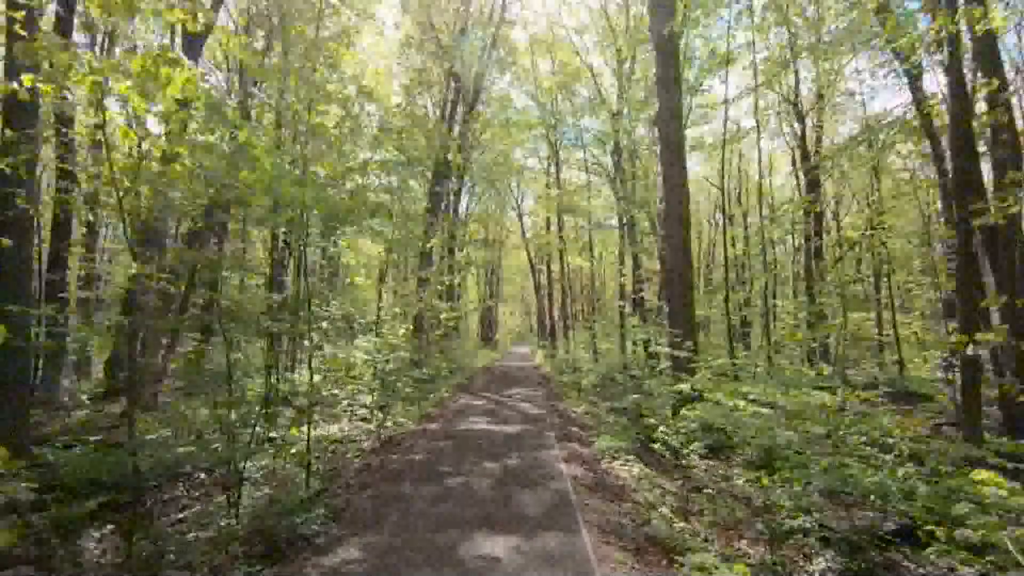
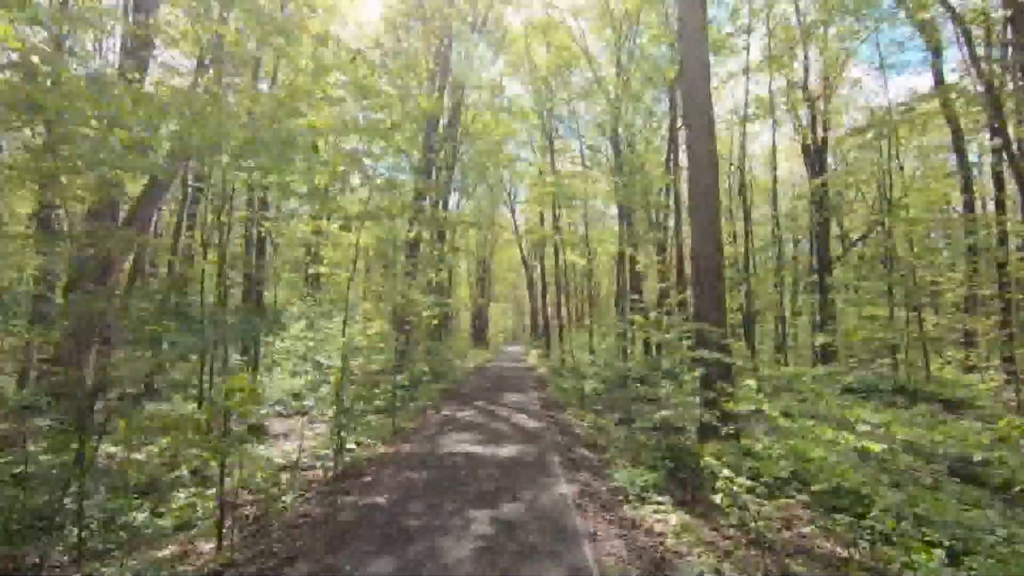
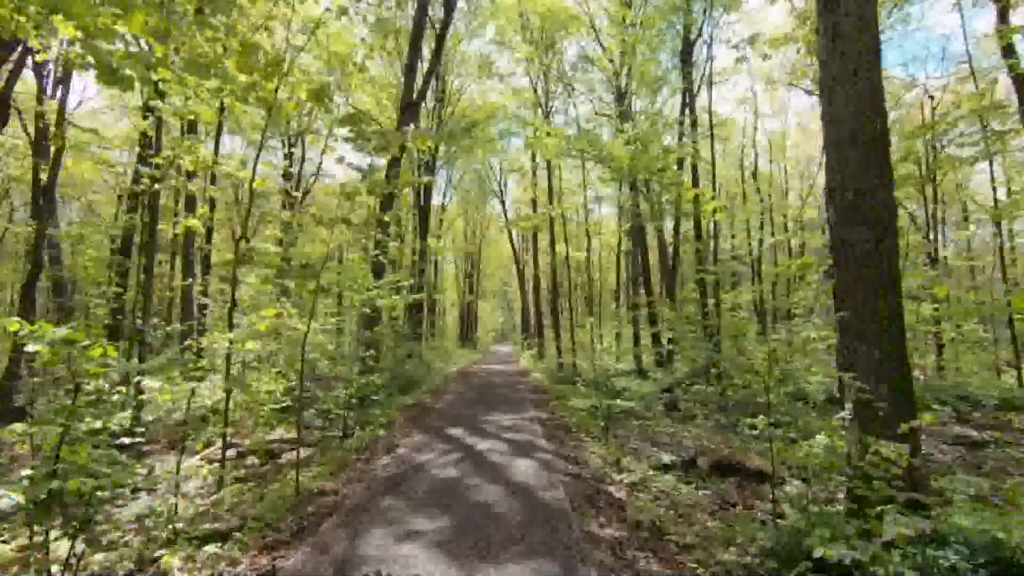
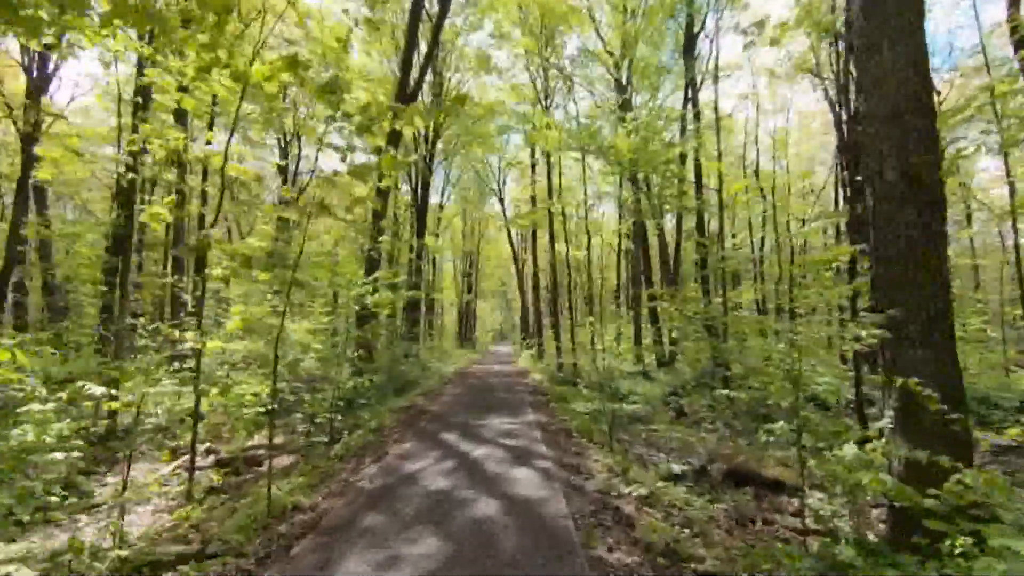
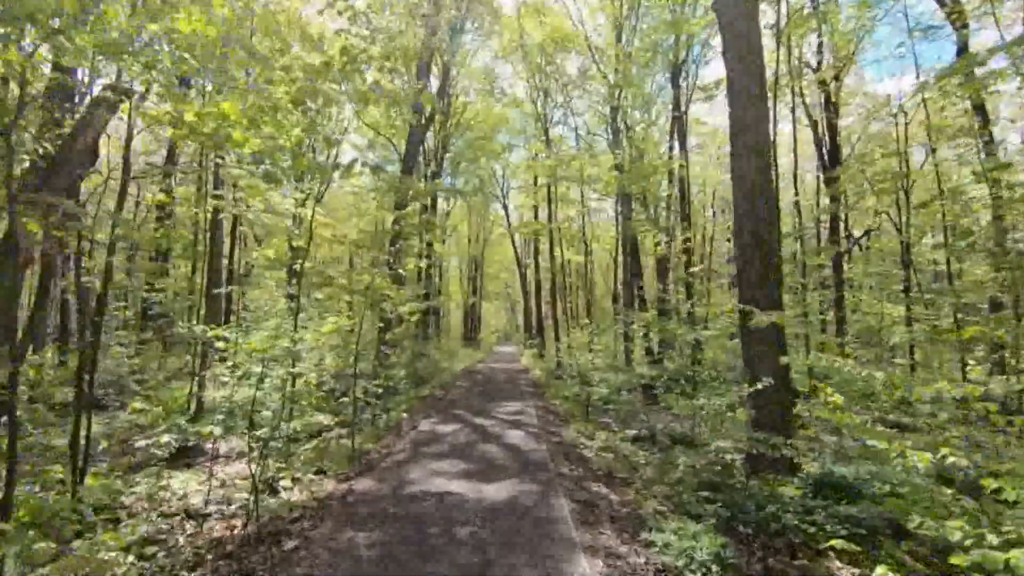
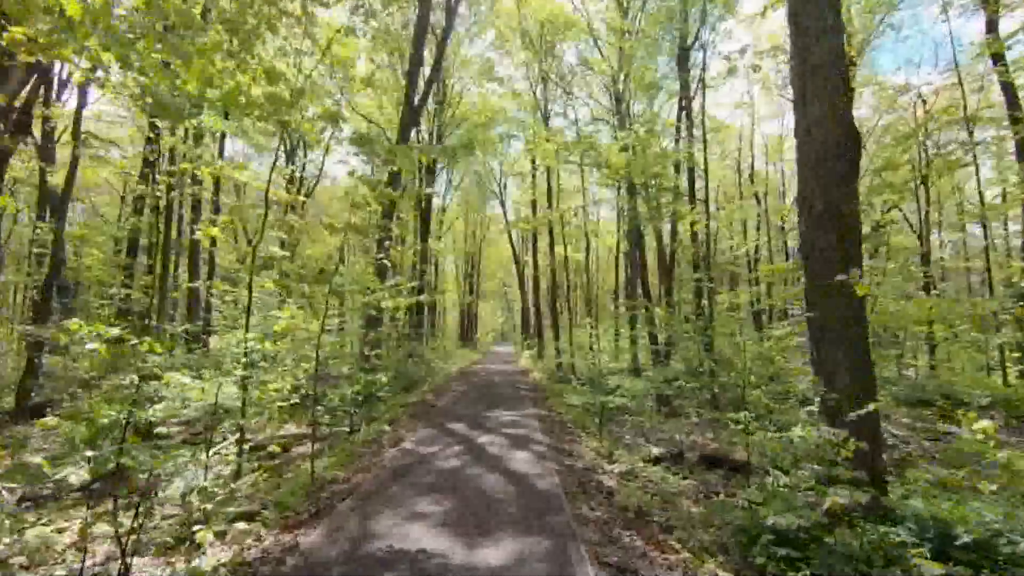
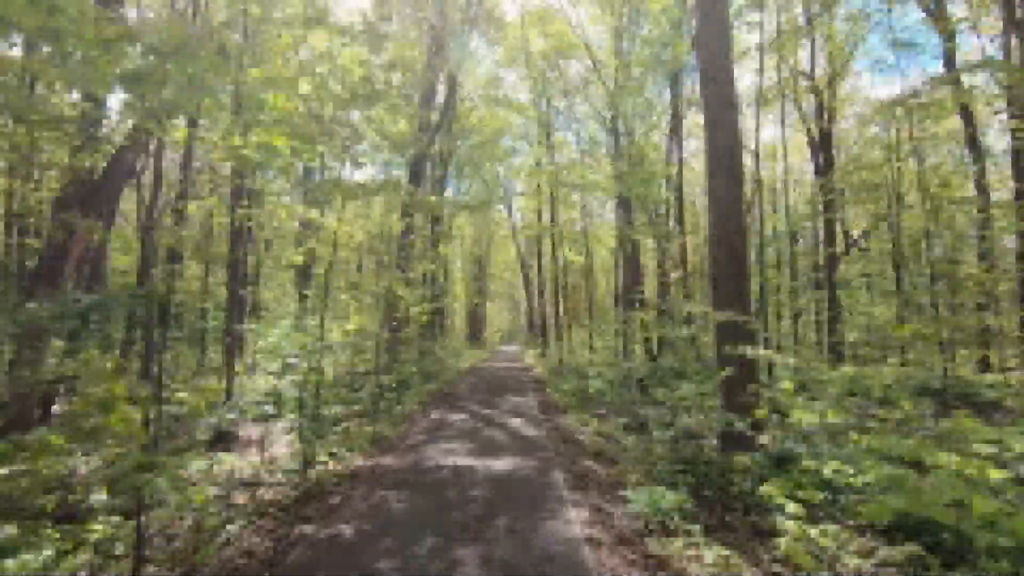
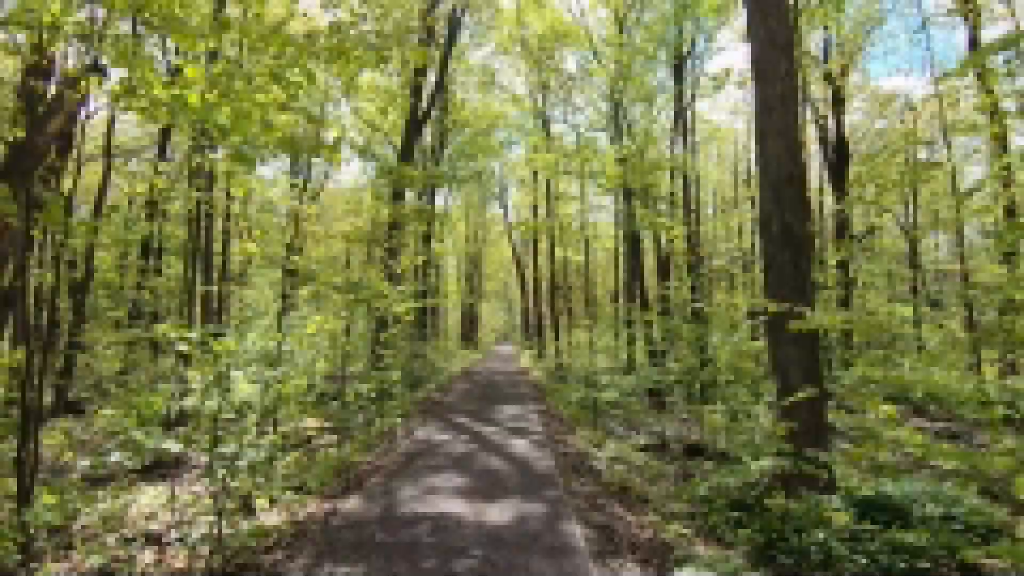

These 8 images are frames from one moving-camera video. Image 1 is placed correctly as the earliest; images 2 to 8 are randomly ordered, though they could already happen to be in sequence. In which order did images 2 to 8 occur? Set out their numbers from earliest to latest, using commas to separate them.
2, 7, 5, 8, 6, 3, 4
